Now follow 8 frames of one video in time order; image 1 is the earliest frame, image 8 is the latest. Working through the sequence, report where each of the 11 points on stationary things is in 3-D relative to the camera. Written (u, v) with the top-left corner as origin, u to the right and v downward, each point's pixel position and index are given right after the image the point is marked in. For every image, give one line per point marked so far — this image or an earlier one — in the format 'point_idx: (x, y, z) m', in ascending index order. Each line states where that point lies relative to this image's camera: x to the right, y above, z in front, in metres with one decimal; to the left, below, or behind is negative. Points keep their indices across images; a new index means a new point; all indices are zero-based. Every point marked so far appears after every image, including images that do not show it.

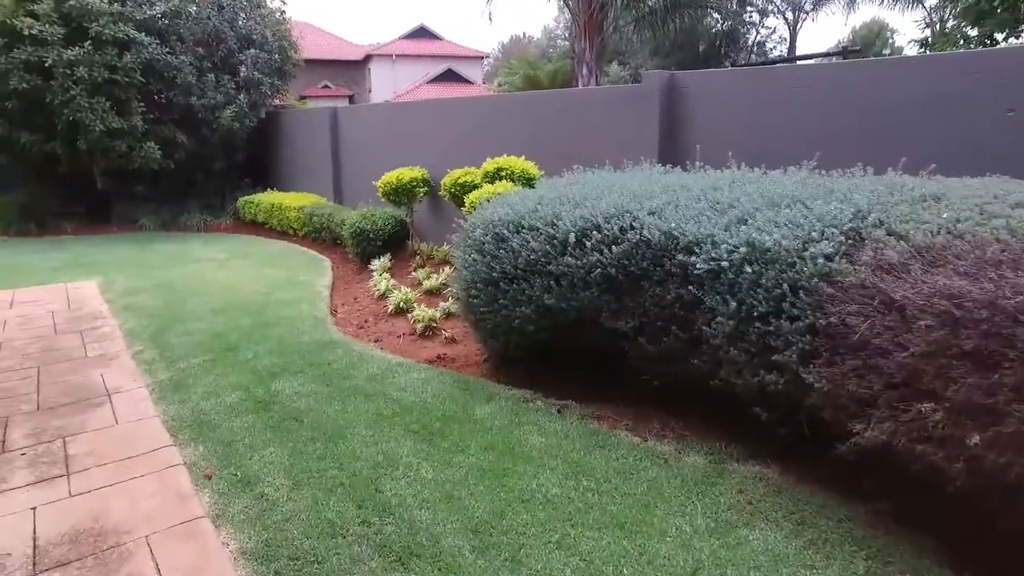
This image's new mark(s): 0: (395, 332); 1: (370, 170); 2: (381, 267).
0: (-0.7, -0.3, +4.4) m
1: (-1.5, +1.3, +7.7) m
2: (-1.1, +0.2, +5.9) m
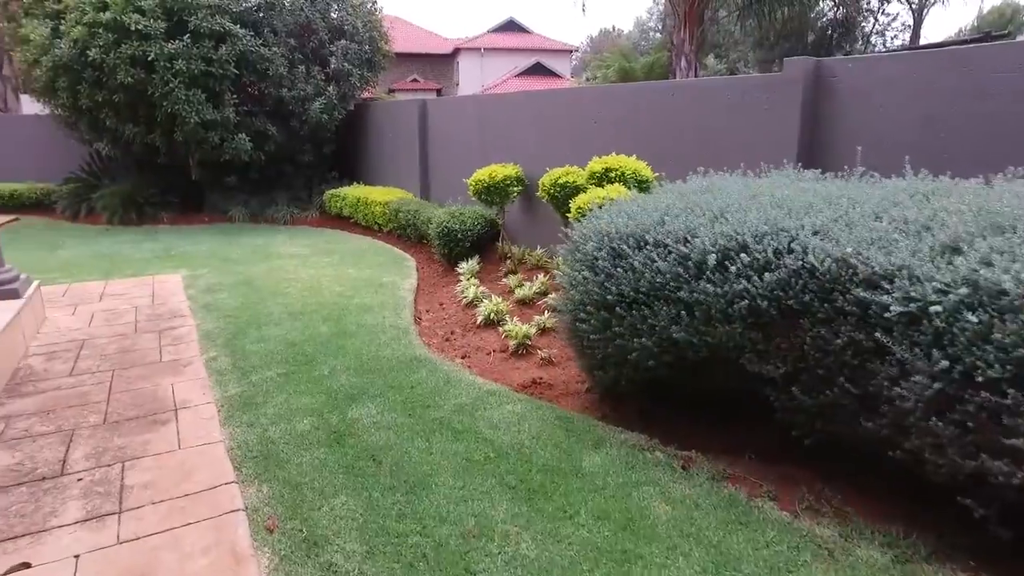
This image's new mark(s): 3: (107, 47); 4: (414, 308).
0: (-0.2, -0.3, +4.0) m
1: (-0.6, +1.3, +7.3) m
2: (-0.3, +0.1, +5.6) m
3: (-4.6, +2.7, +8.2) m
4: (-0.7, -0.1, +4.9) m
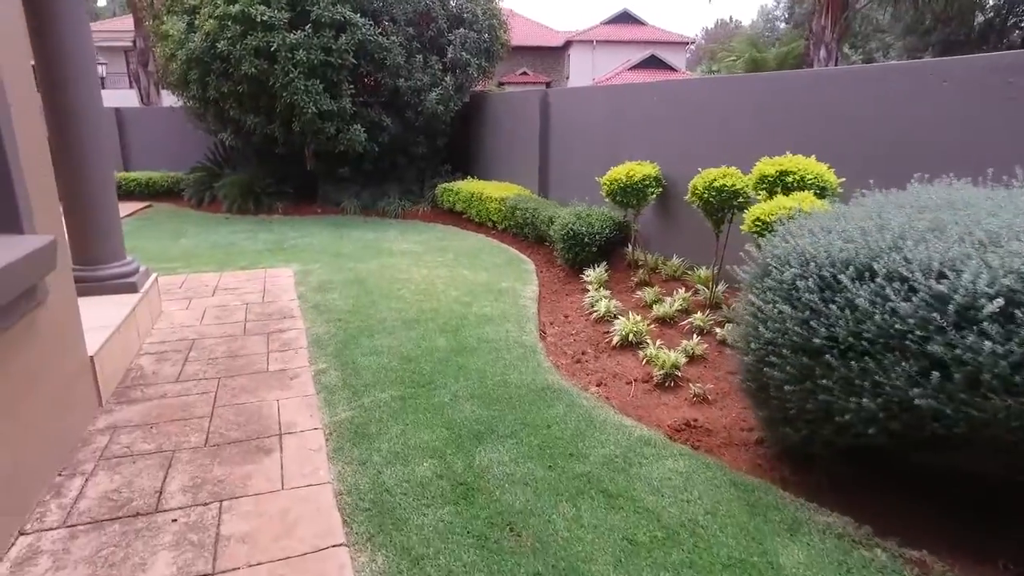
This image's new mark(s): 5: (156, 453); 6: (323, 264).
0: (+0.5, -0.4, +3.4) m
1: (+0.7, +1.2, +6.8) m
2: (+0.6, +0.1, +5.0) m
3: (-3.2, +2.9, +8.2) m
4: (+0.2, -0.2, +4.4) m
5: (-1.3, -0.6, +2.6) m
6: (-1.6, +0.2, +5.9) m
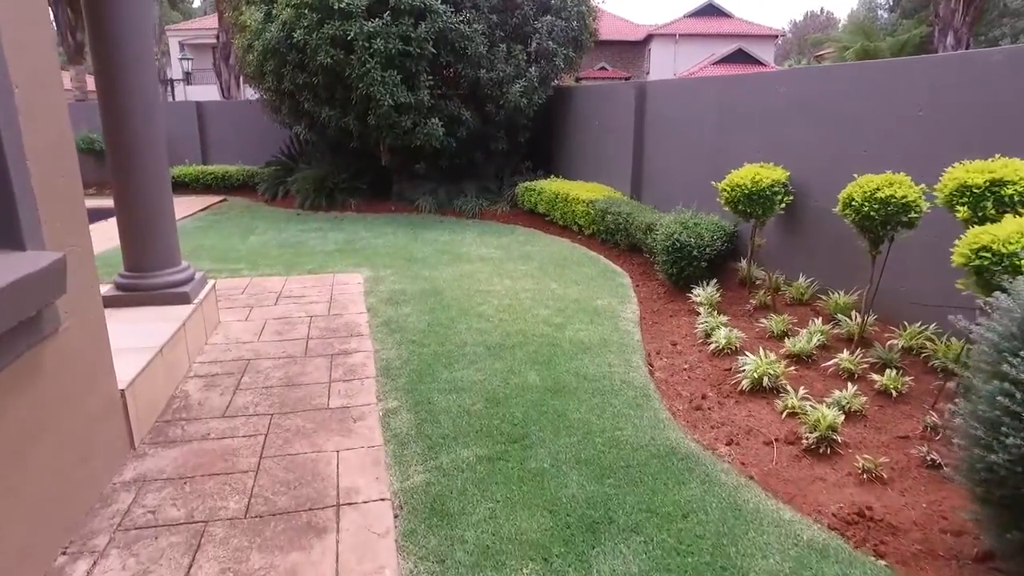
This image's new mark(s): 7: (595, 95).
0: (+1.0, -0.6, +2.7) m
1: (+1.5, +1.1, +6.1) m
2: (+1.2, -0.1, +4.3) m
3: (-2.2, +2.9, +7.8) m
4: (+0.7, -0.3, +3.7) m
5: (-0.9, -0.7, +2.0) m
6: (-0.9, +0.1, +5.4) m
7: (+0.9, +2.1, +7.8) m
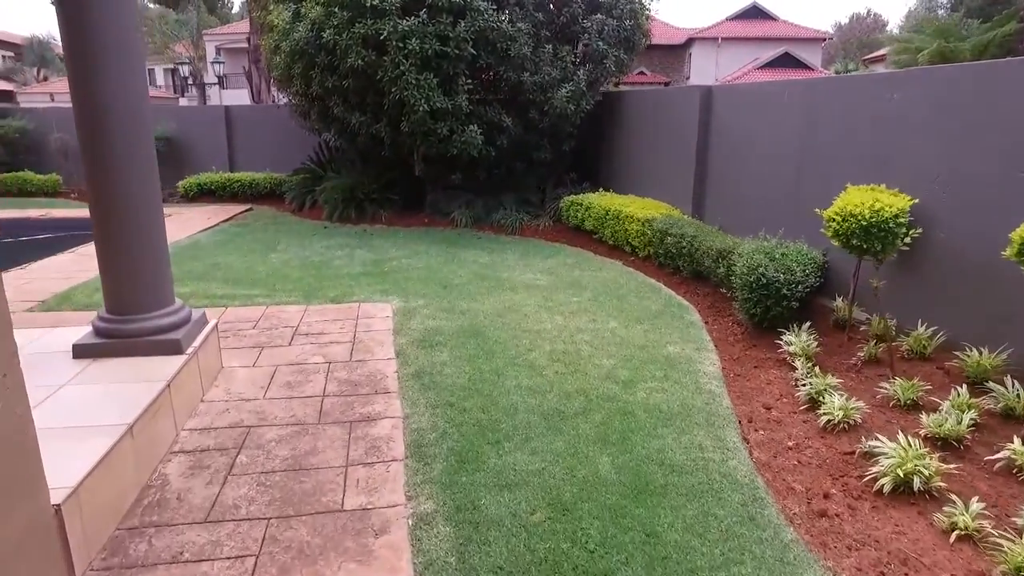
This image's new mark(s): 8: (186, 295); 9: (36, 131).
0: (+1.2, -0.8, +2.0) m
1: (+1.8, +0.8, +5.3) m
2: (+1.5, -0.3, +3.6) m
3: (-1.7, +2.7, +7.2) m
4: (+0.9, -0.5, +3.0) m
5: (-0.8, -0.9, +1.4) m
6: (-0.5, -0.1, +4.7) m
7: (+1.4, +1.8, +7.1) m
8: (-2.3, 0.0, +5.1) m
9: (-8.3, +2.7, +12.5) m
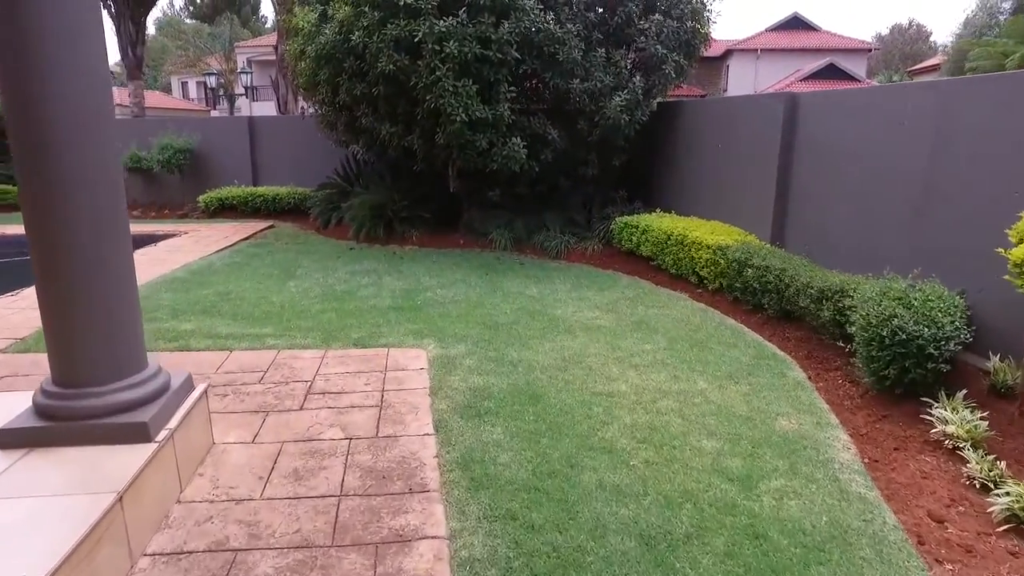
0: (+1.4, -1.0, +1.1) m
1: (+2.2, +0.5, +4.5) m
2: (+1.7, -0.6, +2.7) m
3: (-1.3, +2.4, +6.5) m
4: (+1.2, -0.8, +2.1) m
5: (-0.6, -1.0, +0.6) m
6: (-0.2, -0.3, +3.9) m
7: (+1.8, +1.5, +6.2) m
8: (-2.0, -0.3, +4.3) m
9: (-7.7, +2.4, +12.0) m
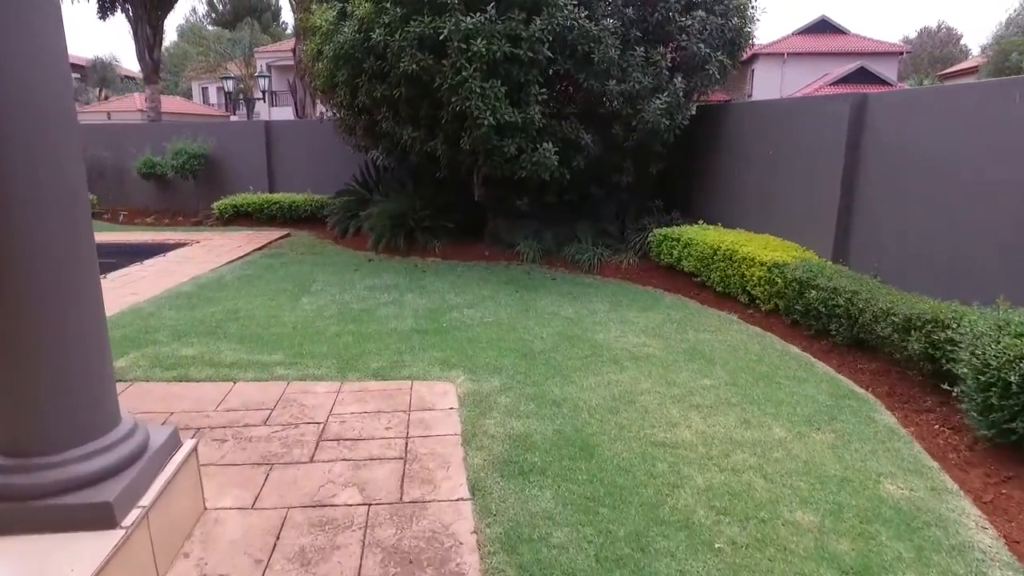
0: (+1.5, -1.1, +0.6) m
1: (+2.4, +0.4, +3.9) m
2: (+1.9, -0.7, +2.2) m
3: (-1.0, +2.2, +6.1) m
4: (+1.3, -0.9, +1.6) m
5: (-0.4, -1.1, +0.1) m
6: (0.0, -0.4, +3.4) m
7: (+2.1, +1.4, +5.7) m
8: (-1.8, -0.4, +3.9) m
9: (-7.3, +2.3, +11.8) m
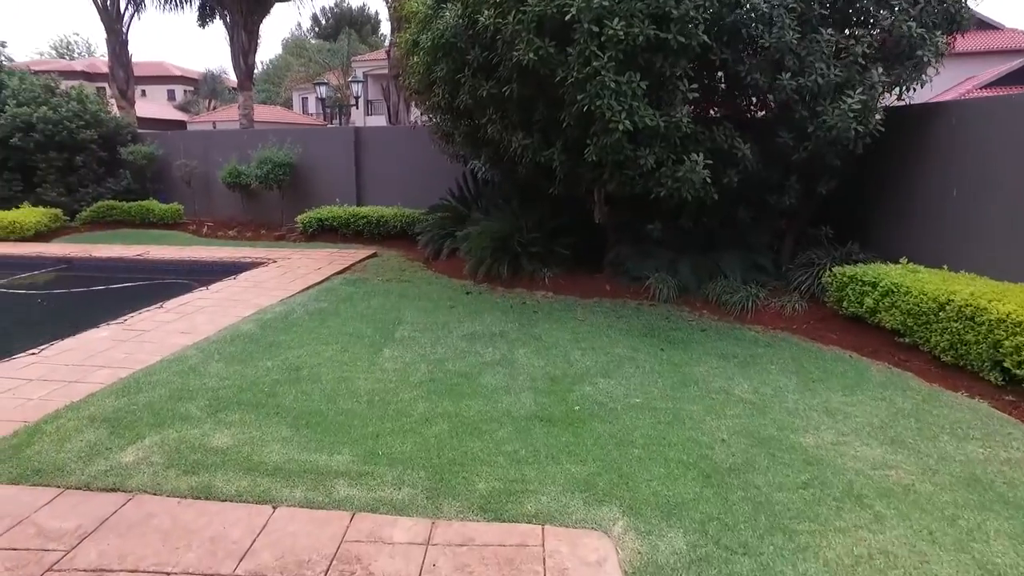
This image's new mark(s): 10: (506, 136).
0: (+1.7, -1.4, -0.9) m
1: (+3.0, 0.0, +2.3) m
2: (+2.3, -1.0, +0.6) m
3: (0.0, +1.9, +4.9) m
4: (+1.7, -1.2, +0.1) m
5: (-0.3, -1.4, -1.2) m
6: (+0.5, -0.7, +2.1) m
7: (+2.9, +1.0, +4.1) m
8: (-1.1, -0.6, +2.7) m
9: (-5.6, +2.1, +11.2) m
10: (0.0, +1.2, +5.5) m
